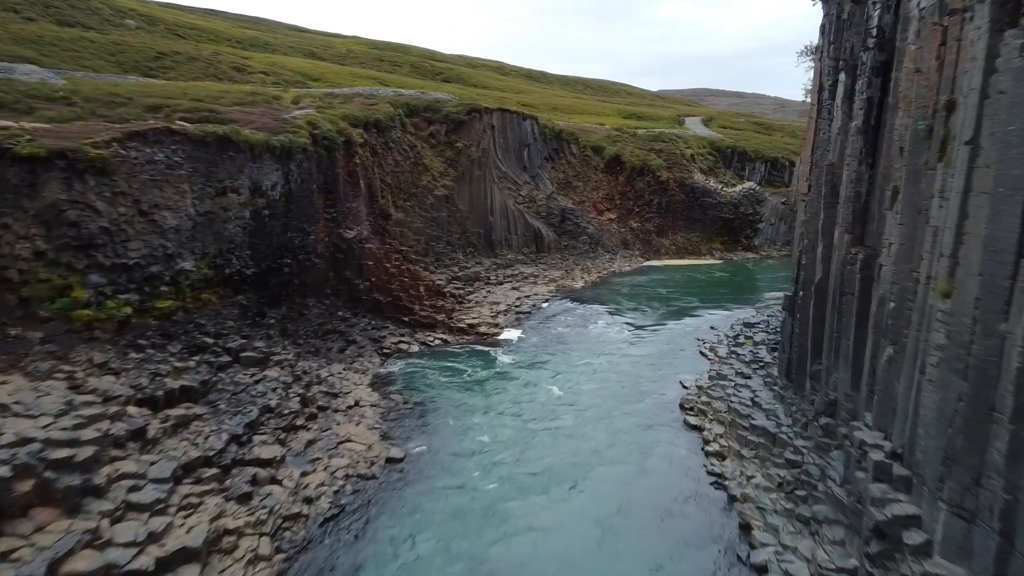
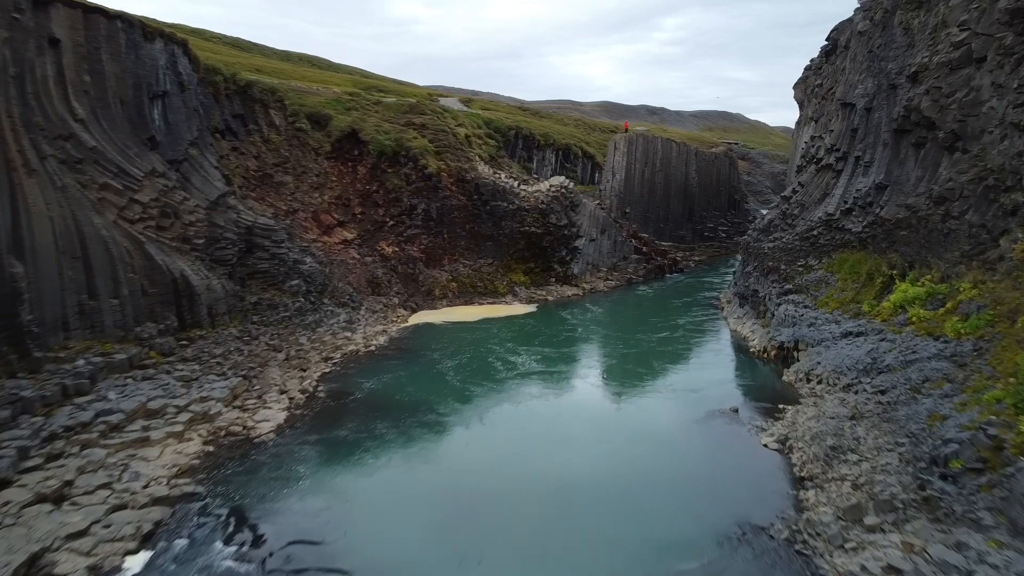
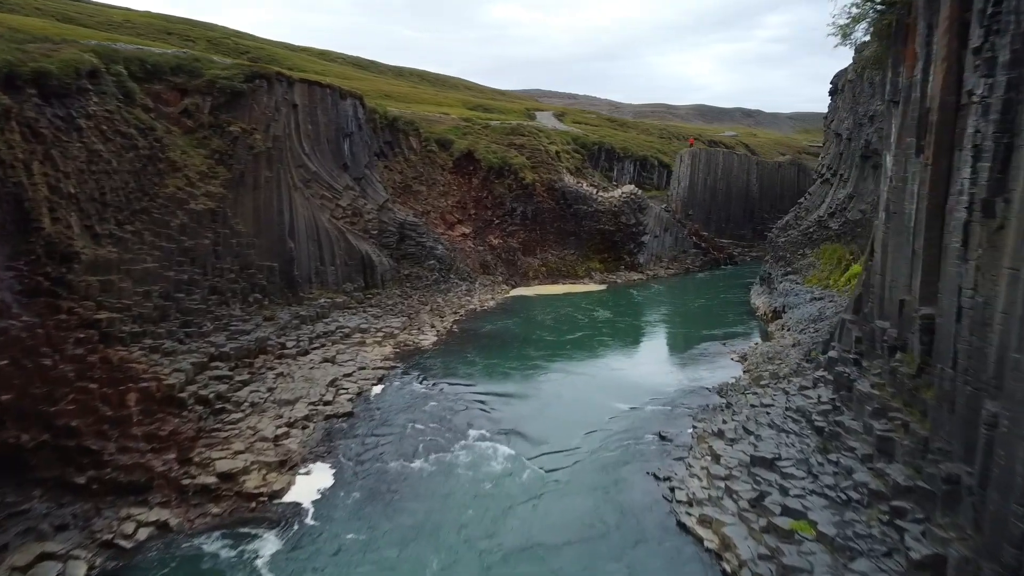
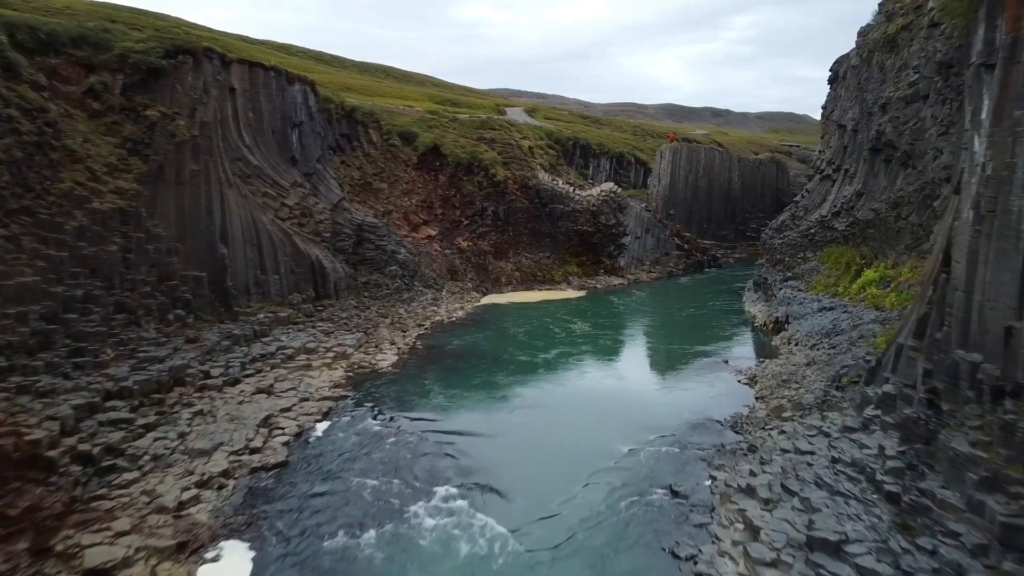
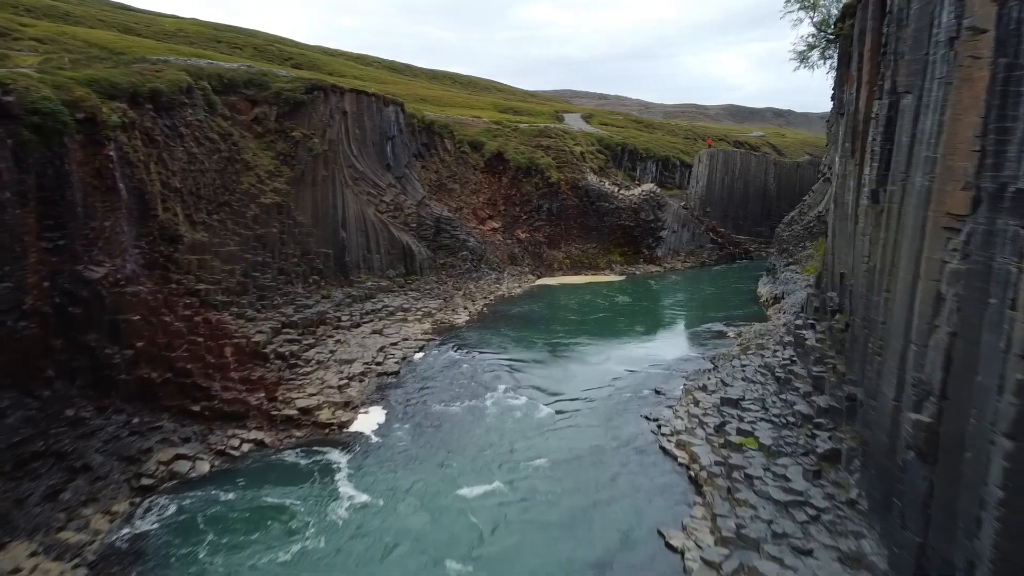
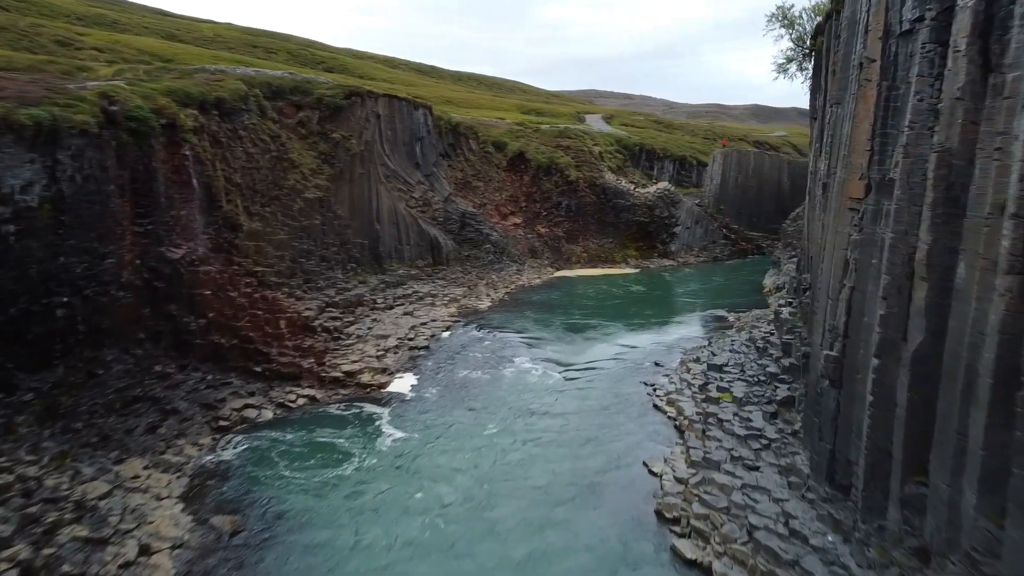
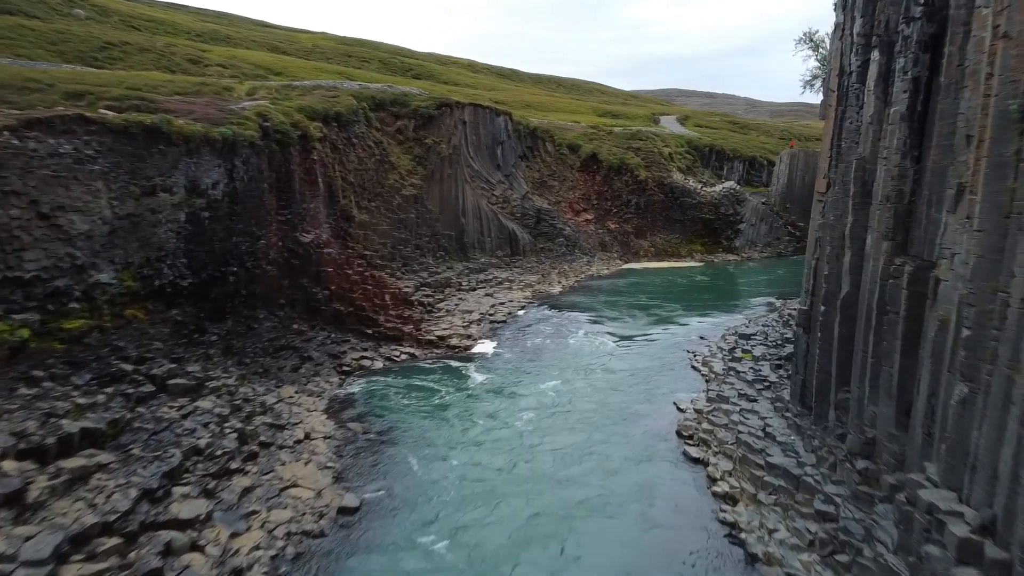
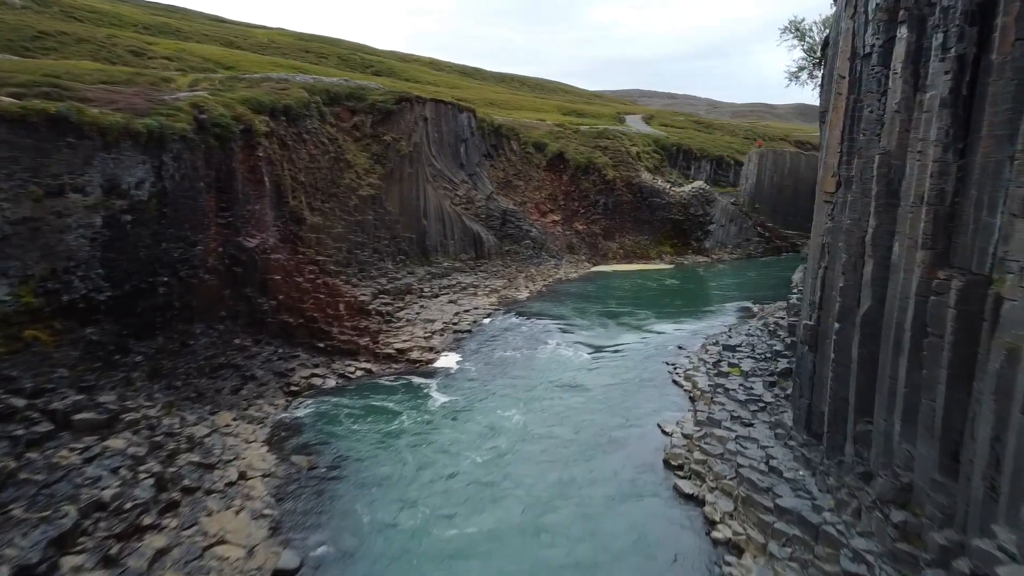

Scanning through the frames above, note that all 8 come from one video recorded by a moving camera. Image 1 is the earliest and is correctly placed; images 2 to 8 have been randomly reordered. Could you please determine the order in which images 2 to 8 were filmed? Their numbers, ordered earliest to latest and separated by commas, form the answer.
7, 8, 6, 5, 3, 4, 2
